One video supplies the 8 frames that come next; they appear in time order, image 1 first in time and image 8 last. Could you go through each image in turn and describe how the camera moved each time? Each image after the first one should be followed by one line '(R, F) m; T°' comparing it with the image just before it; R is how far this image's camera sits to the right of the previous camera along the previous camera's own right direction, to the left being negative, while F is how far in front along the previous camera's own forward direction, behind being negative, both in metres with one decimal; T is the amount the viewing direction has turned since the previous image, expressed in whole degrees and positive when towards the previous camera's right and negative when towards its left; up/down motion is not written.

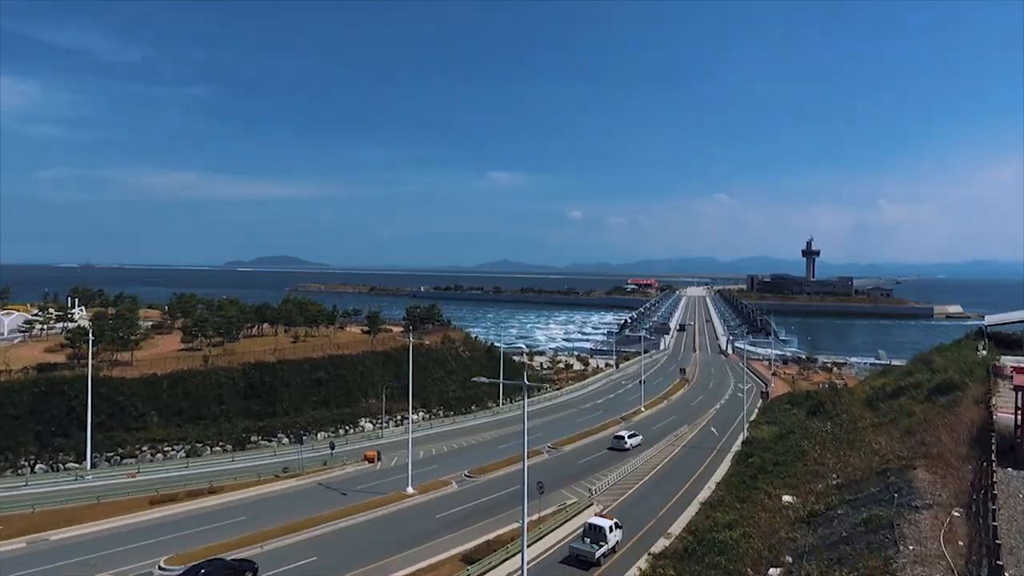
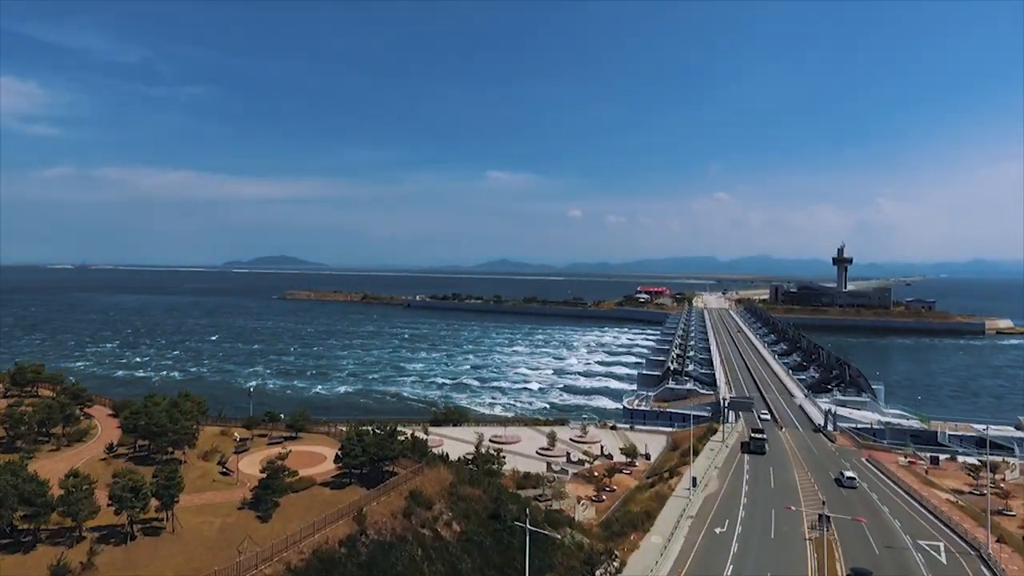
(-0.3, +7.4) m; 0°
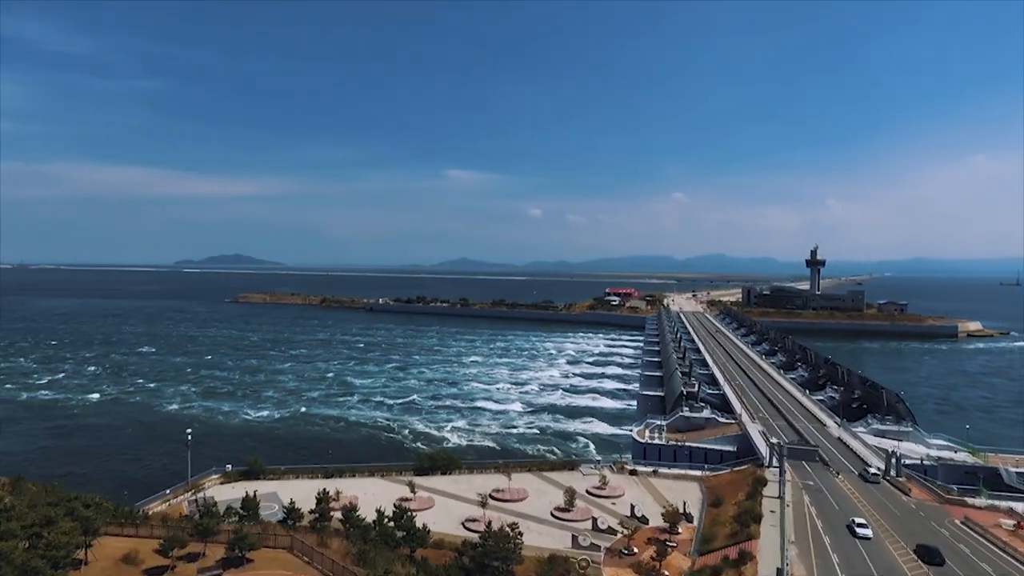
(-1.1, +3.5) m; +4°
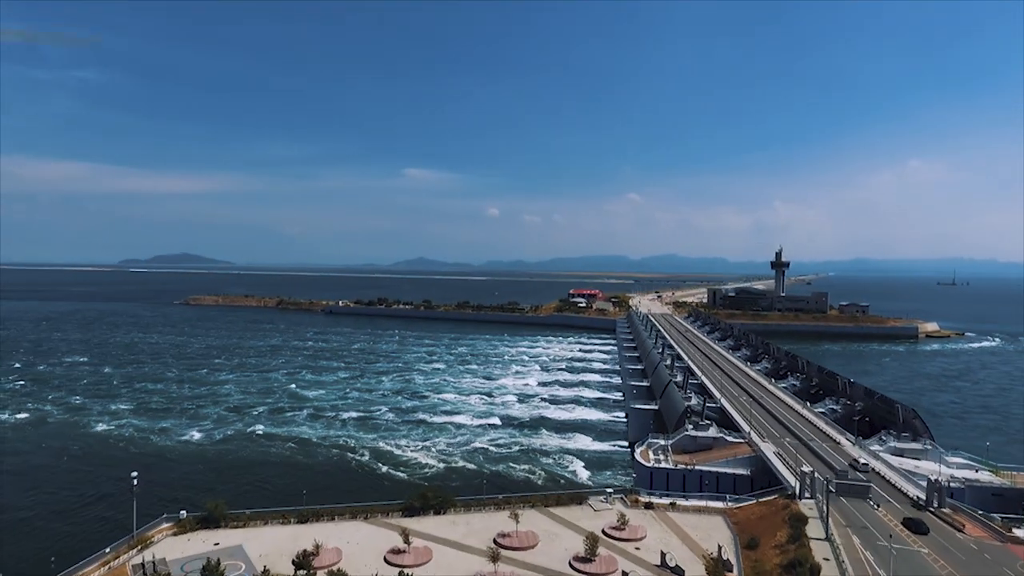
(-1.0, +2.1) m; +4°
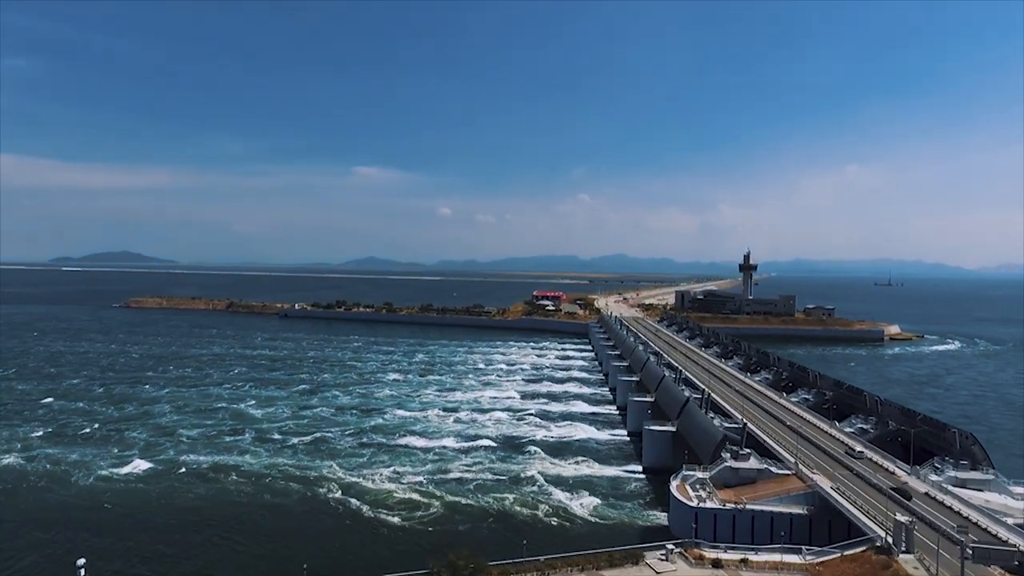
(-1.8, +2.8) m; +4°
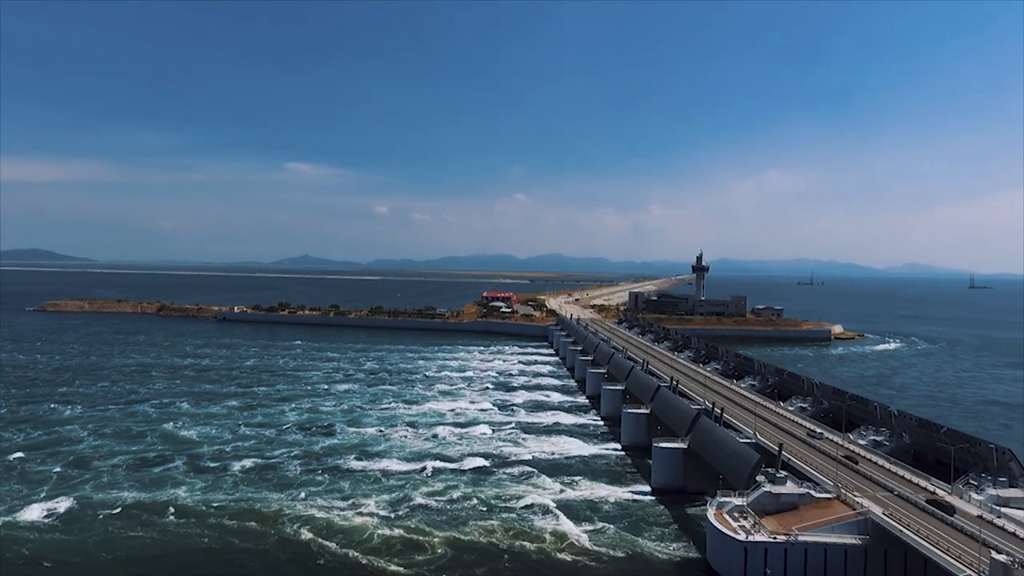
(-2.1, +2.1) m; +6°
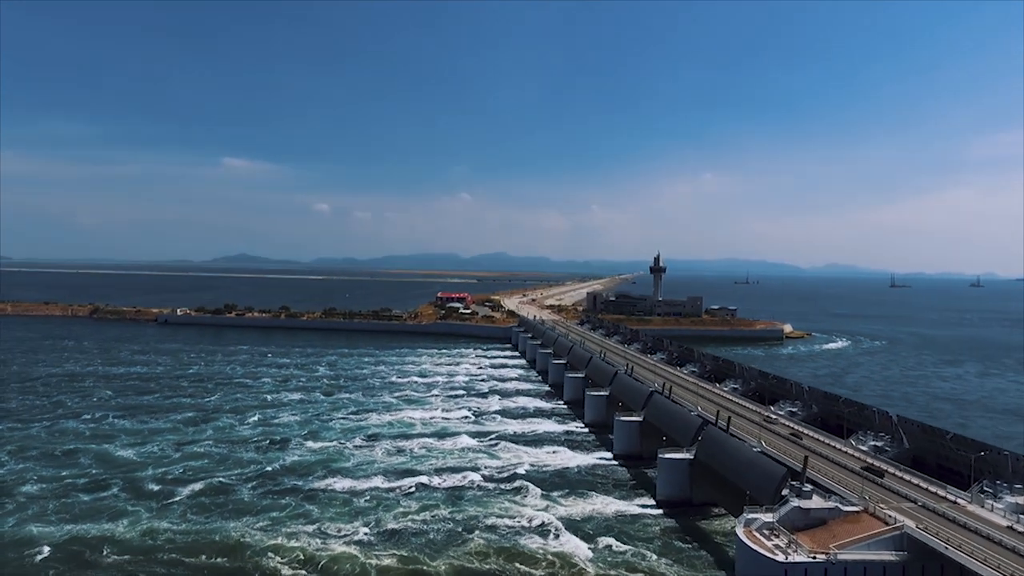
(-1.8, +1.3) m; +5°
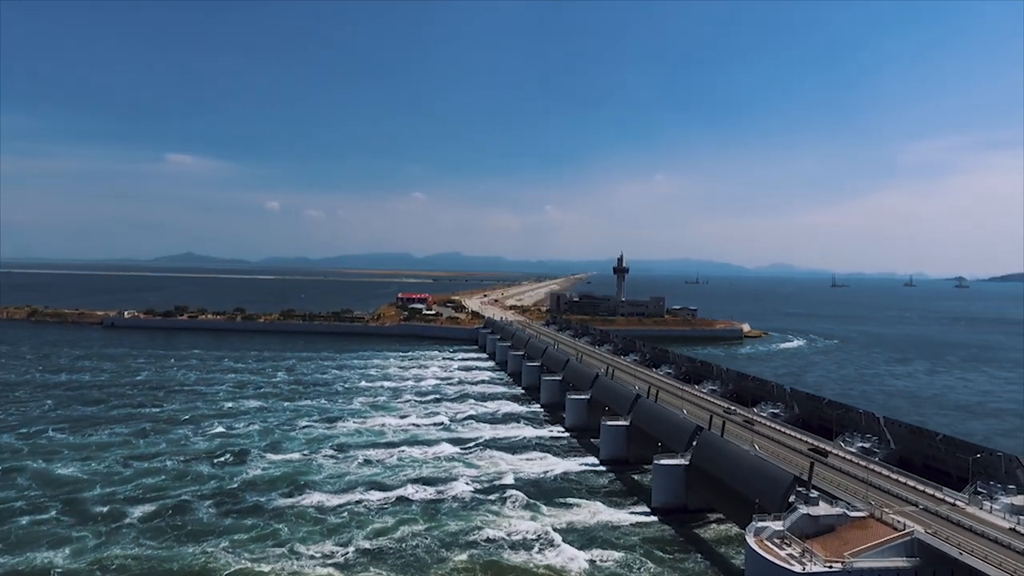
(-1.2, +0.8) m; +4°
